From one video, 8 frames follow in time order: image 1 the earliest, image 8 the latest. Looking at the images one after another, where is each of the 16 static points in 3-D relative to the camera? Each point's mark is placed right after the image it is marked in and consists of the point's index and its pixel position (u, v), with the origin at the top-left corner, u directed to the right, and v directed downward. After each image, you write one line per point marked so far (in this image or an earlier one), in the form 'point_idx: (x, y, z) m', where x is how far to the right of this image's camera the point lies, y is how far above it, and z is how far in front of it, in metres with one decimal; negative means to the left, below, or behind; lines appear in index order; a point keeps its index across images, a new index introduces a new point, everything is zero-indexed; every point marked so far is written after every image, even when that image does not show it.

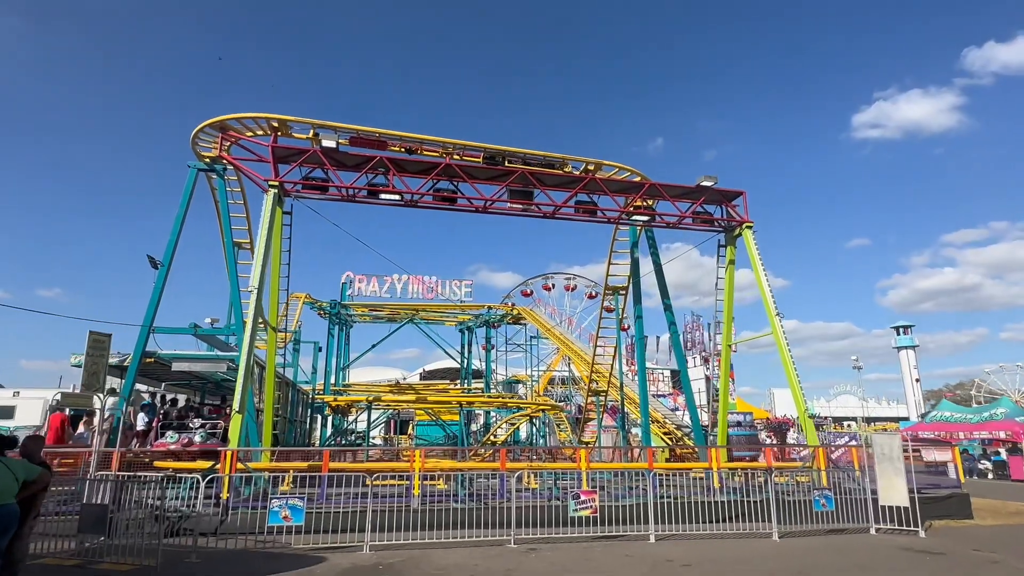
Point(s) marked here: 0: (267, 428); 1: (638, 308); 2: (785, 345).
0: (-5.5, -3.2, +13.3) m
1: (+3.5, -0.5, +16.5) m
2: (+6.2, -1.3, +13.4) m
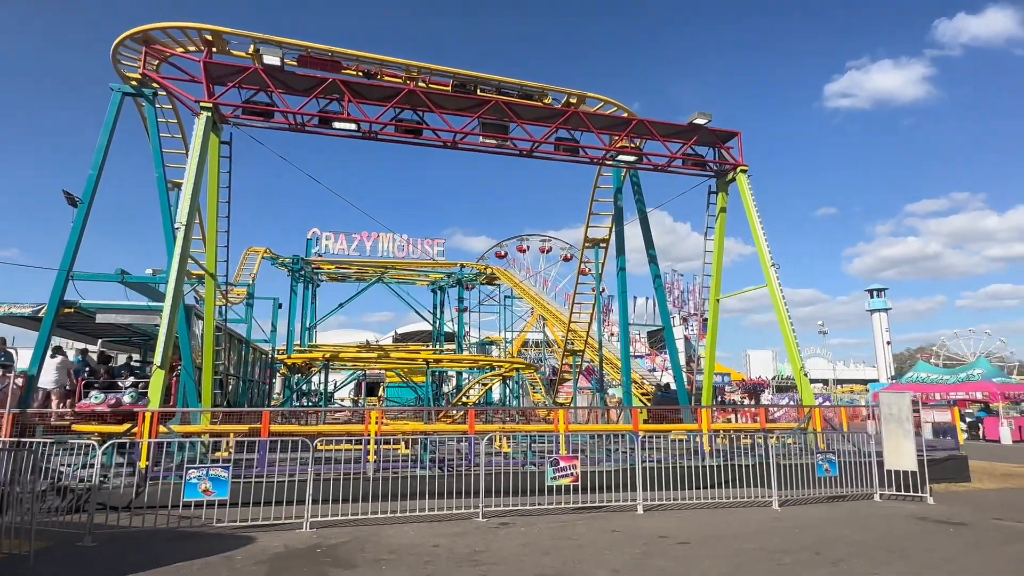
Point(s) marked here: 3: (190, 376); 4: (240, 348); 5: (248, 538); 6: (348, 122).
0: (-6.1, -2.0, +11.8) m
1: (+2.8, +0.7, +15.3) m
2: (+5.6, -0.2, +12.3) m
3: (-6.5, -1.8, +12.0) m
4: (-8.6, -1.9, +18.8) m
5: (-2.9, -2.7, +6.5) m
6: (-3.3, +3.3, +11.7) m
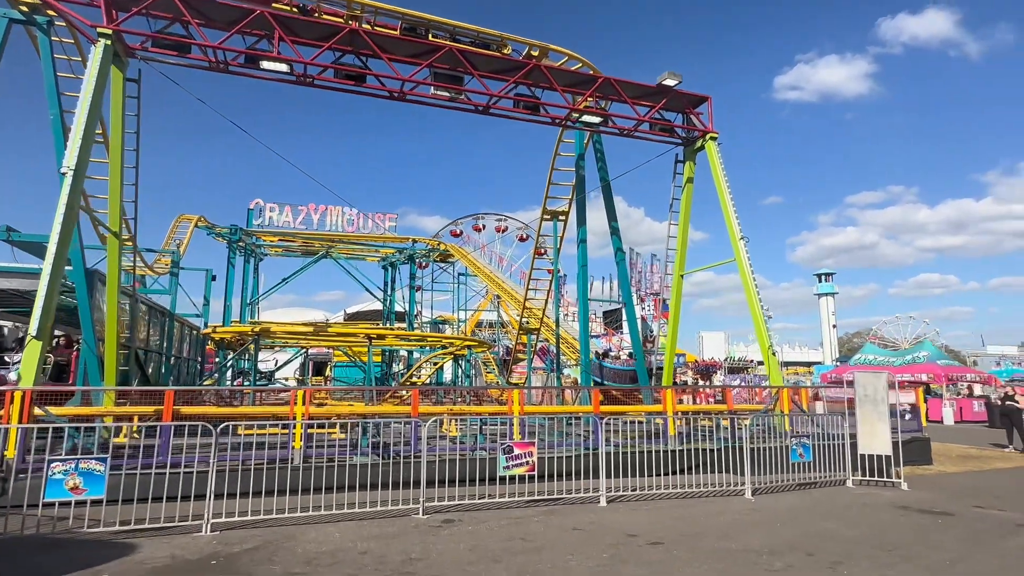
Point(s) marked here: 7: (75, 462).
0: (-7.0, -1.3, +10.3) m
1: (+1.7, +1.4, +14.3) m
2: (+4.7, +0.3, +11.6) m
3: (-7.4, -1.1, +10.4) m
4: (-10.1, -0.9, +17.1) m
5: (-3.4, -2.3, +5.2) m
6: (-4.1, +3.9, +10.2) m
7: (-4.1, -1.6, +5.4) m
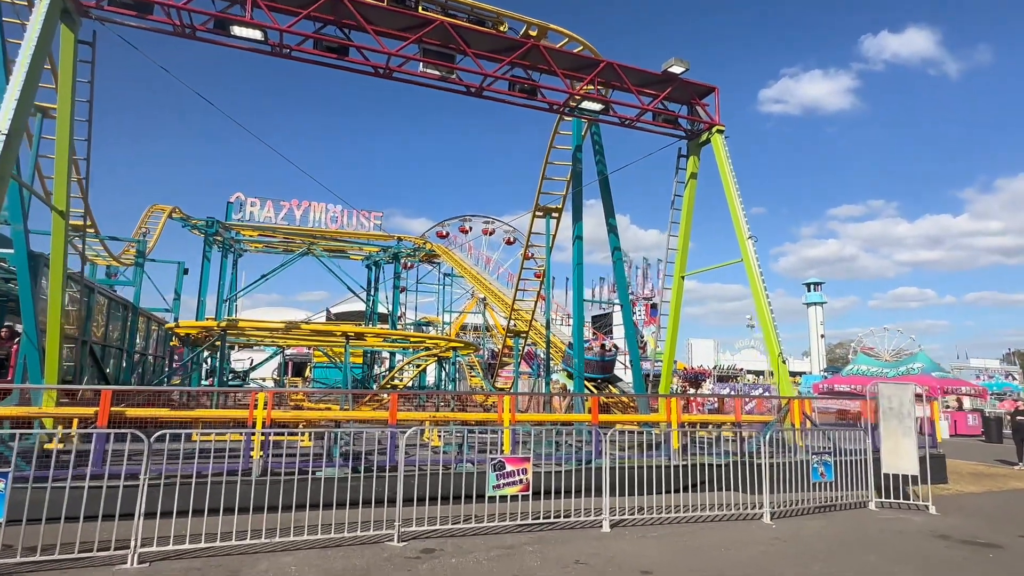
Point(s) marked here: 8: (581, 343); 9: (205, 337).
0: (-7.2, -1.1, +9.2) m
1: (+1.5, +1.4, +13.5) m
2: (+4.5, +0.2, +10.8) m
3: (-7.6, -0.9, +9.3) m
4: (-10.4, -0.7, +15.9) m
5: (-3.5, -2.1, +4.2) m
6: (-4.1, +4.1, +9.3) m
7: (-4.1, -1.4, +4.4) m
8: (+1.6, -1.2, +13.4) m
9: (-8.0, -1.3, +15.6) m
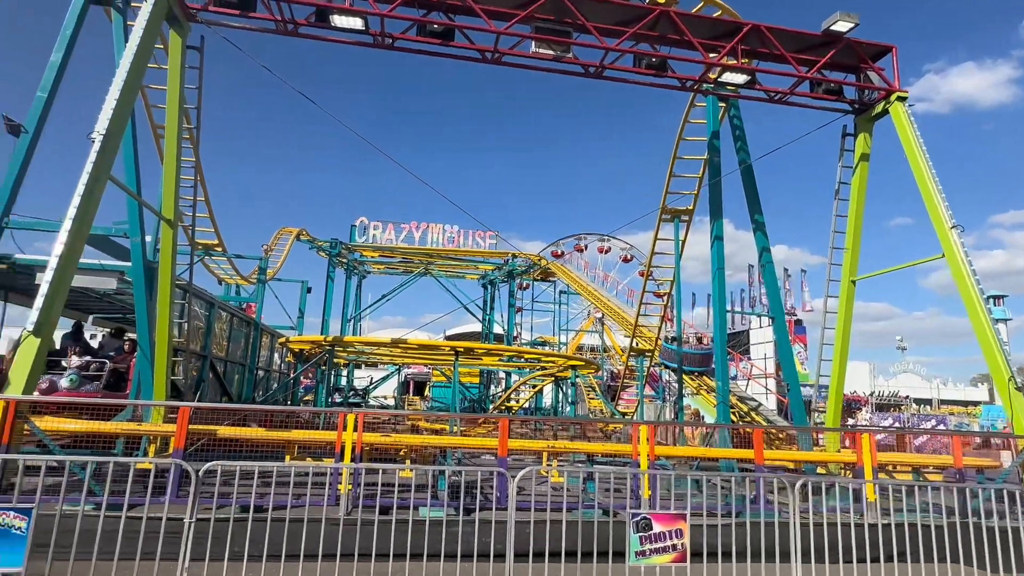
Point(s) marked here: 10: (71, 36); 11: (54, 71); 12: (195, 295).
0: (-5.3, -1.3, +8.9) m
1: (+4.0, +1.2, +11.6) m
2: (+6.5, +0.2, +8.3) m
3: (-5.7, -1.1, +9.1) m
4: (-7.2, -1.1, +16.2) m
5: (-2.6, -2.1, +3.3) m
6: (-2.3, +4.0, +8.6) m
7: (-3.3, -1.4, +3.7) m
8: (+4.1, -1.4, +11.4) m
9: (-4.9, -1.7, +15.3) m
10: (-6.4, +3.6, +8.5) m
11: (-6.4, +3.0, +8.2) m
12: (-6.1, -0.1, +11.3) m
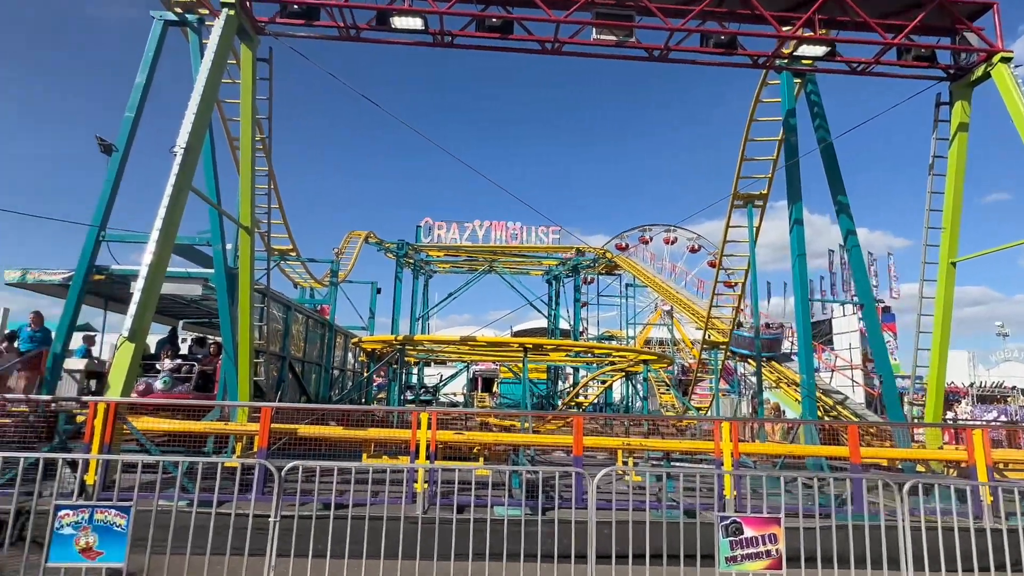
0: (-4.2, -1.3, +9.3) m
1: (+5.2, +1.4, +10.9) m
2: (+7.4, +0.5, +7.5) m
3: (-4.6, -1.1, +9.6) m
4: (-5.3, -1.2, +16.7) m
5: (-2.1, -2.1, +3.5) m
6: (-1.5, +4.0, +8.6) m
7: (-2.8, -1.5, +3.9) m
8: (+5.4, -1.2, +10.8) m
9: (-3.1, -1.7, +15.6) m
10: (-5.5, +3.5, +9.0) m
11: (-5.5, +2.9, +8.7) m
12: (-4.8, -0.2, +11.8) m
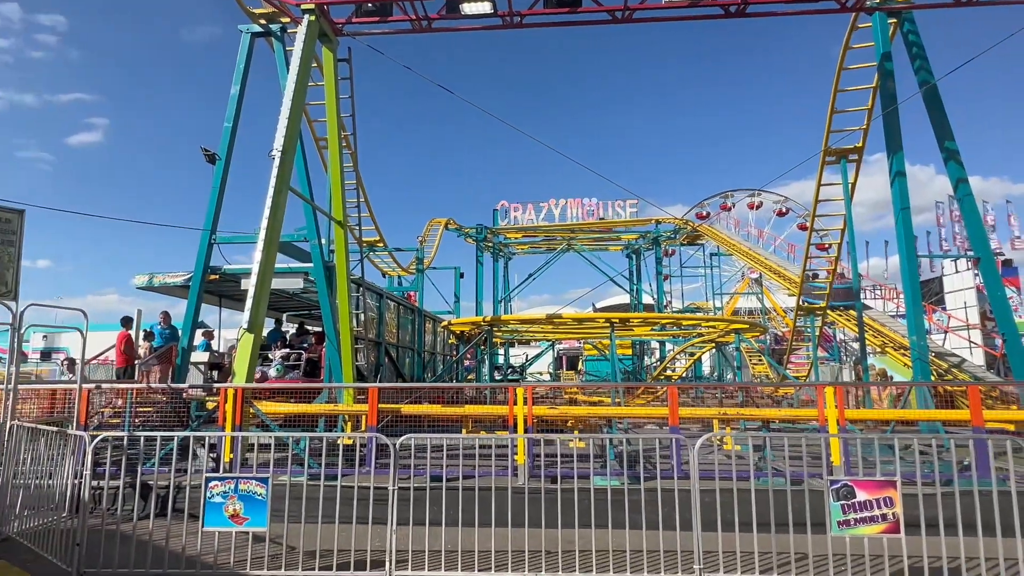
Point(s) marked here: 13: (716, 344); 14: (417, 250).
0: (-2.8, -1.2, +9.9) m
1: (+6.6, +2.2, +10.2) m
2: (+8.3, +1.2, +6.5) m
3: (-3.1, -1.0, +10.2) m
4: (-2.9, -0.8, +17.4) m
5: (-1.4, -2.0, +3.9) m
6: (-0.5, +4.2, +8.7) m
7: (-2.0, -1.4, +4.3) m
8: (+6.9, -0.4, +10.1) m
9: (-0.9, -1.2, +16.1) m
10: (-4.3, +3.6, +9.6) m
11: (-4.4, +2.9, +9.4) m
12: (-3.1, 0.0, +12.4) m
13: (+6.2, -1.7, +18.0) m
14: (-3.0, +1.2, +18.4) m
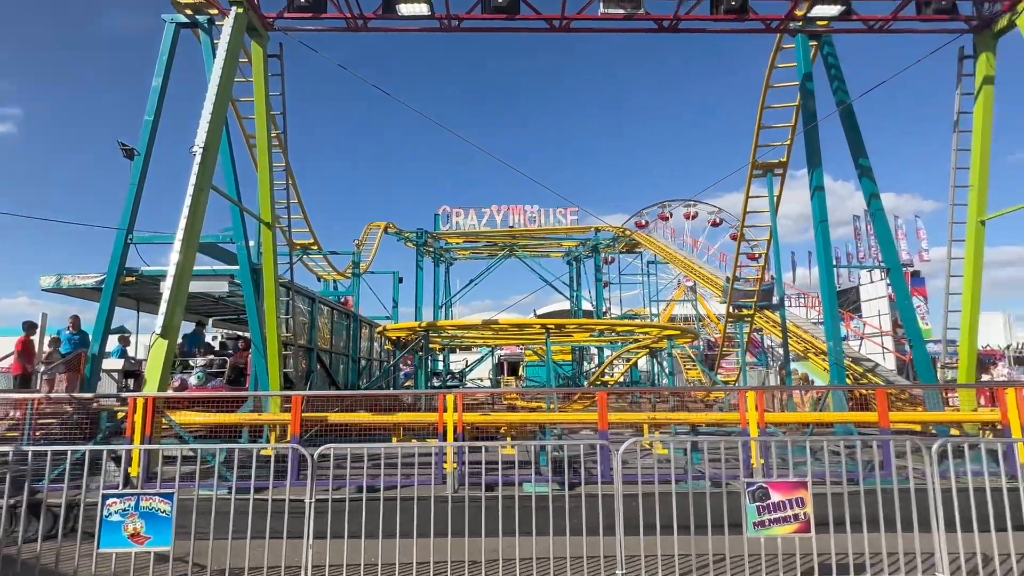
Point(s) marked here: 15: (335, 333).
0: (-3.9, -1.3, +9.6) m
1: (+5.5, +2.0, +10.7) m
2: (+7.6, +1.1, +7.2) m
3: (-4.2, -1.1, +9.8) m
4: (-4.6, -1.0, +17.0) m
5: (-1.9, -2.1, +3.6) m
6: (-1.4, +4.2, +8.6) m
7: (-2.6, -1.4, +4.0) m
8: (+5.8, -0.6, +10.6) m
9: (-2.5, -1.4, +15.8) m
10: (-5.3, +3.5, +9.1) m
11: (-5.4, +2.9, +8.9) m
12: (-4.3, -0.1, +12.0) m
13: (+4.3, -1.9, +18.5) m
14: (-4.9, +1.0, +18.0) m
15: (-4.6, -1.2, +15.5) m
